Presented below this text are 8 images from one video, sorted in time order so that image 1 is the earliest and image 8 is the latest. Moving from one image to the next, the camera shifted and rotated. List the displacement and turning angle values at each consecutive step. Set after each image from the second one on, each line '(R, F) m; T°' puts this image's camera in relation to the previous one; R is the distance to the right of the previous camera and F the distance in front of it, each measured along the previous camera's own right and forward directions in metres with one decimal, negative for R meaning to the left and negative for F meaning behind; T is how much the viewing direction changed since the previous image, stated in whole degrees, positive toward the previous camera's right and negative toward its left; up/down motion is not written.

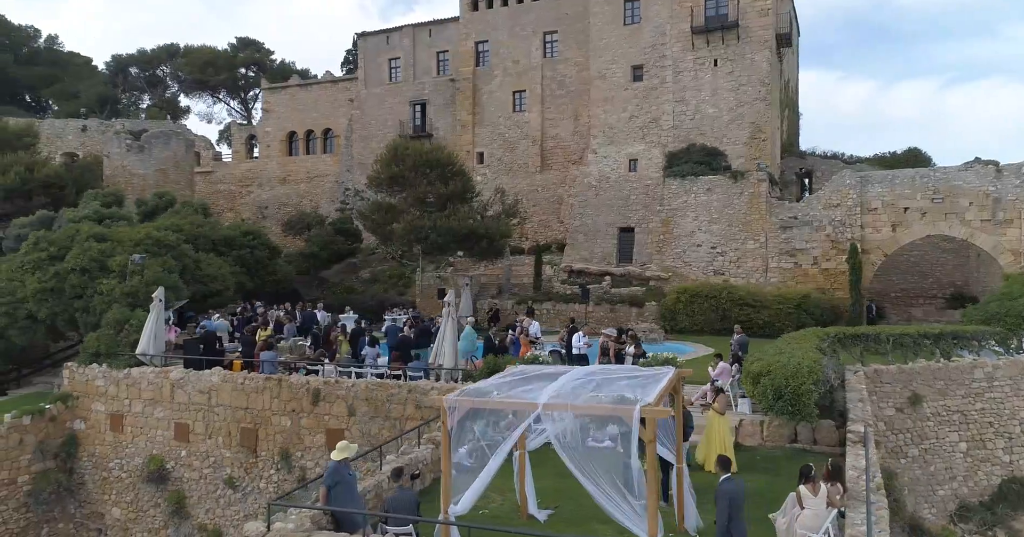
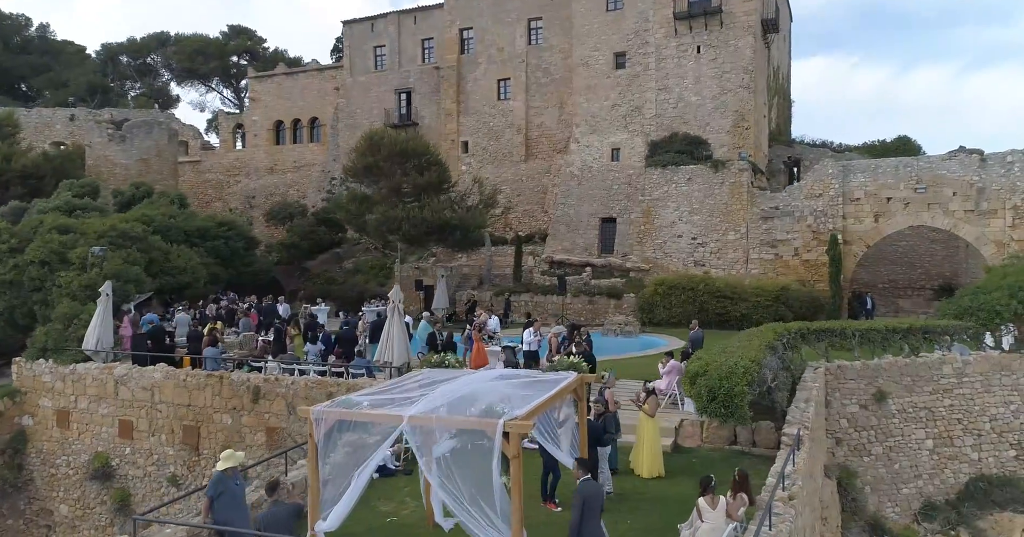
(+1.4, +0.3) m; -1°
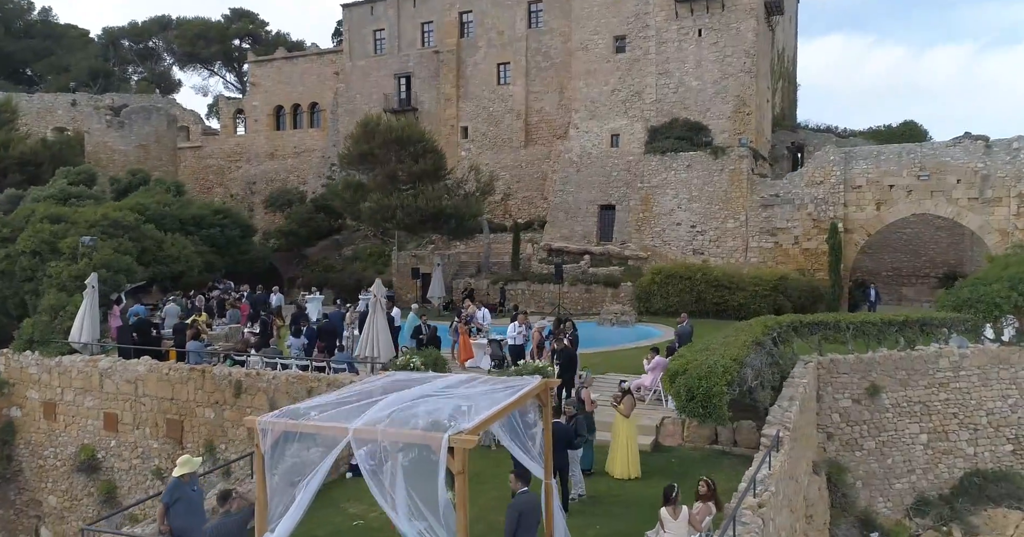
(+0.6, +0.2) m; -1°
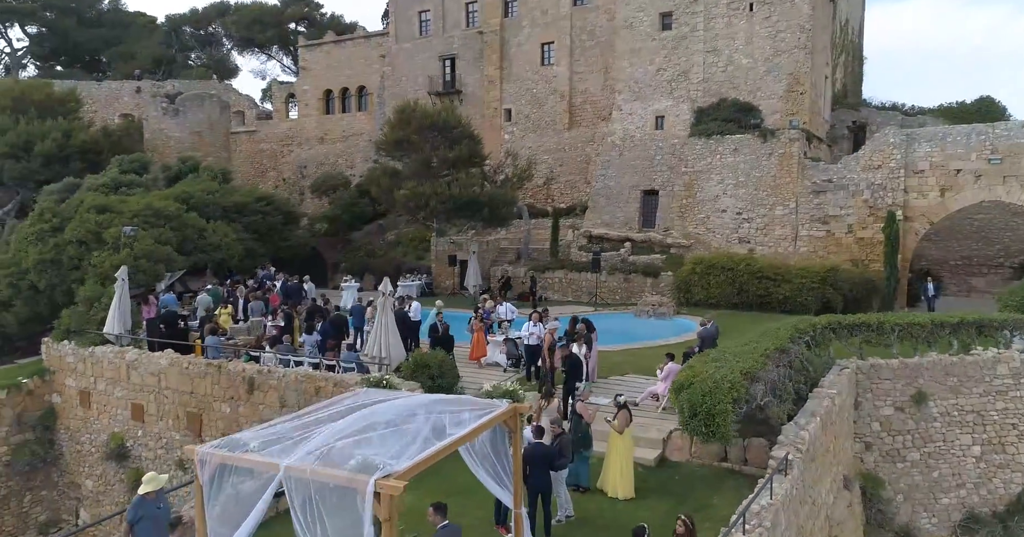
(+1.2, +0.6) m; -5°
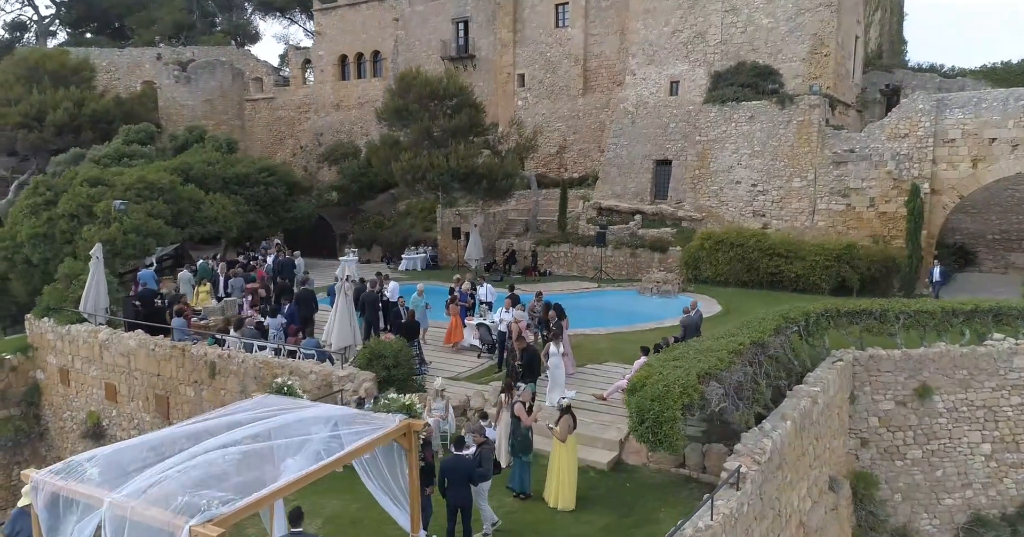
(+1.6, +0.9) m; -4°
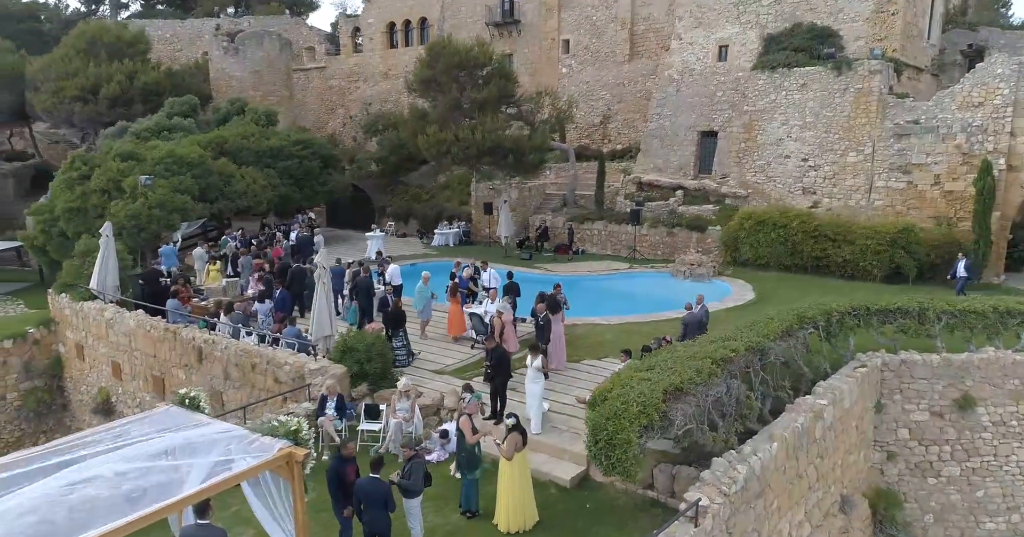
(+1.7, +1.1) m; -6°
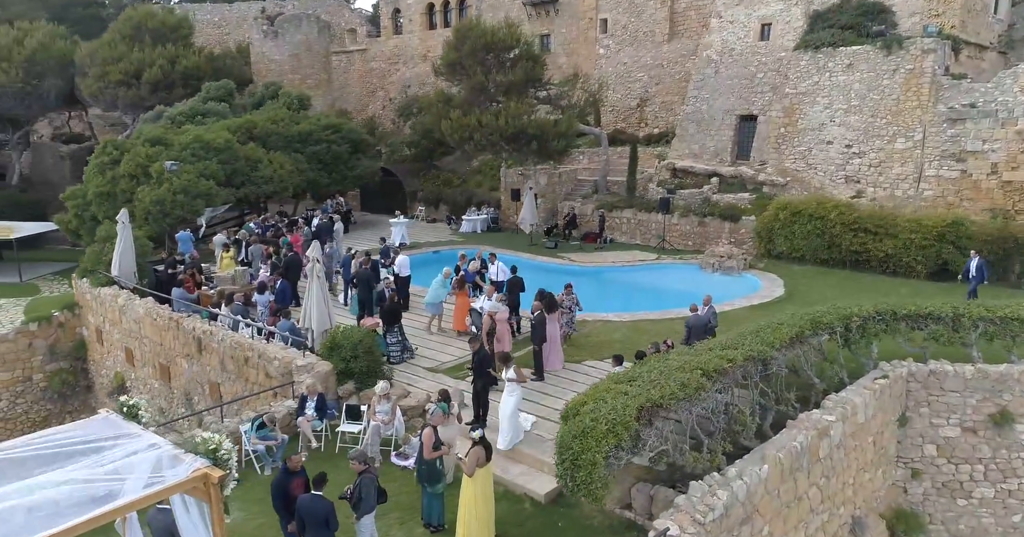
(+1.1, +0.7) m; -5°
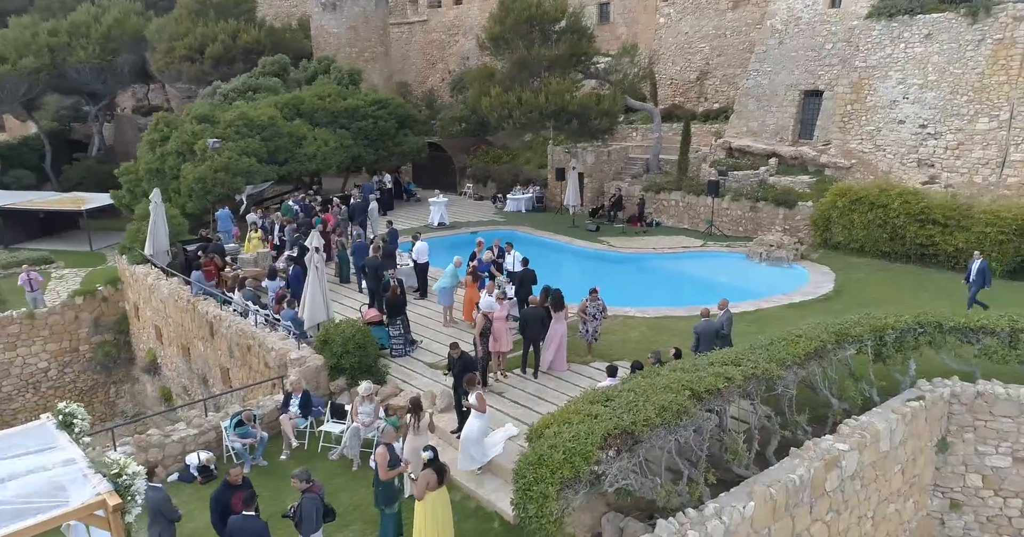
(+1.4, +0.8) m; -6°
